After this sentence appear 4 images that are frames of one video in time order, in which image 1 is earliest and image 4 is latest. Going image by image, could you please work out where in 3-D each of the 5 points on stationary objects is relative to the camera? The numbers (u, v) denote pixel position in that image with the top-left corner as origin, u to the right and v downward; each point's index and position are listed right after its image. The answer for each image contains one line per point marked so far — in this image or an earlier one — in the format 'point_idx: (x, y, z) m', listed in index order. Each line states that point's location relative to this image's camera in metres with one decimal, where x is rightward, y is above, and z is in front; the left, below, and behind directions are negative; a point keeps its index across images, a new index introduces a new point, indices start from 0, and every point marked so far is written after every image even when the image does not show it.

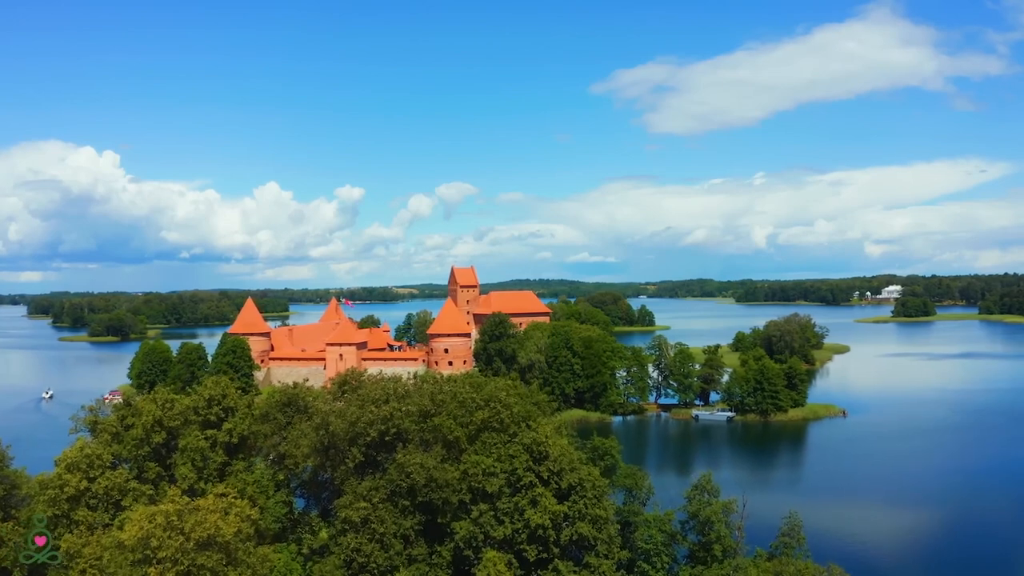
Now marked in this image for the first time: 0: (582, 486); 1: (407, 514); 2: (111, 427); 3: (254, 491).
0: (+1.6, -4.5, +16.5) m
1: (-2.3, -5.0, +16.3) m
2: (-10.0, -3.5, +18.3) m
3: (-6.4, -5.0, +18.1) m
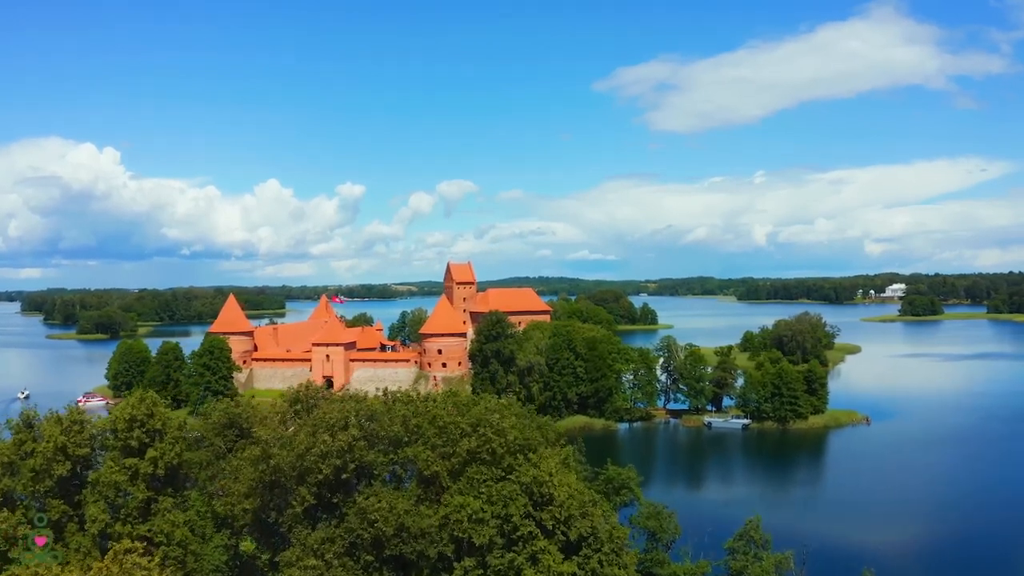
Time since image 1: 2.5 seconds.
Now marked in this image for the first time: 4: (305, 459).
0: (+1.5, -4.4, +12.8) m
1: (-2.4, -4.9, +12.7) m
2: (-10.1, -3.4, +14.6) m
3: (-6.5, -4.9, +14.5) m
4: (-3.6, -3.0, +12.8) m
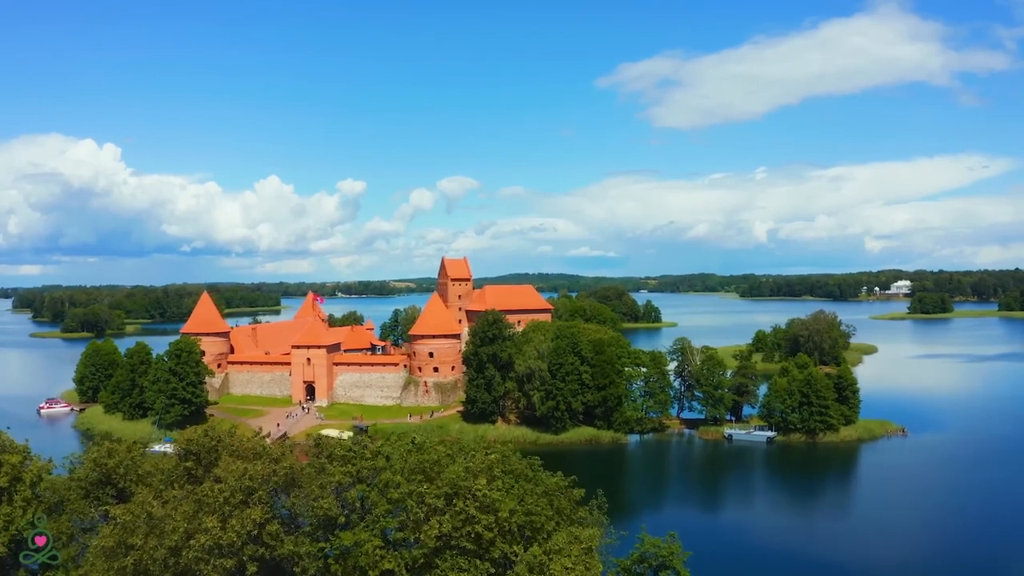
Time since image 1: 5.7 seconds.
0: (+1.4, -4.4, +8.2) m
1: (-2.5, -4.9, +8.1) m
2: (-10.2, -3.3, +10.0) m
3: (-6.6, -4.9, +9.9) m
4: (-3.7, -3.0, +8.2) m
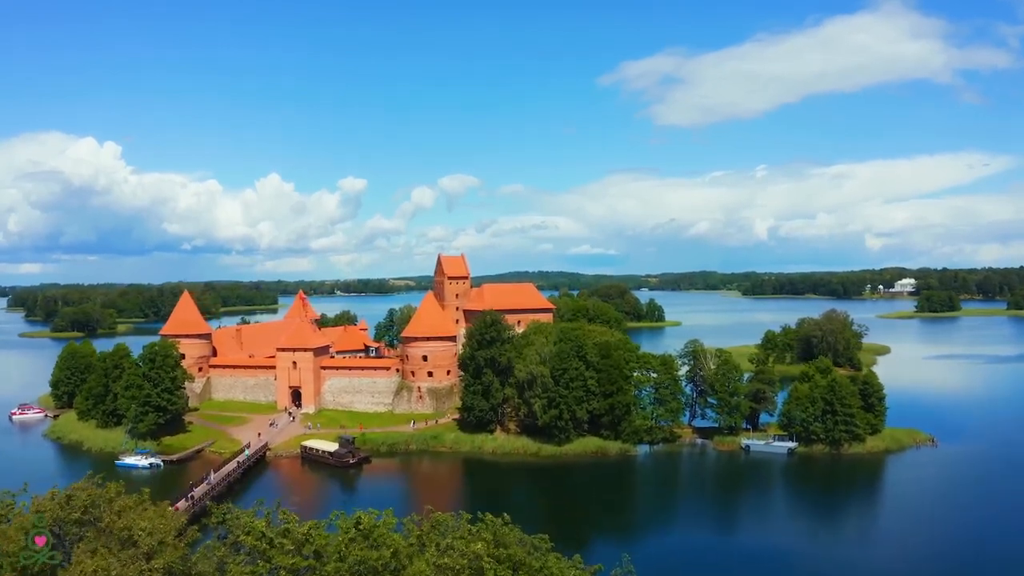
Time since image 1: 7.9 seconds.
0: (+1.4, -4.4, +5.1) m
1: (-2.5, -4.9, +5.0) m
2: (-10.3, -3.4, +6.9) m
3: (-6.6, -4.9, +6.8) m
4: (-3.7, -3.0, +5.1) m
